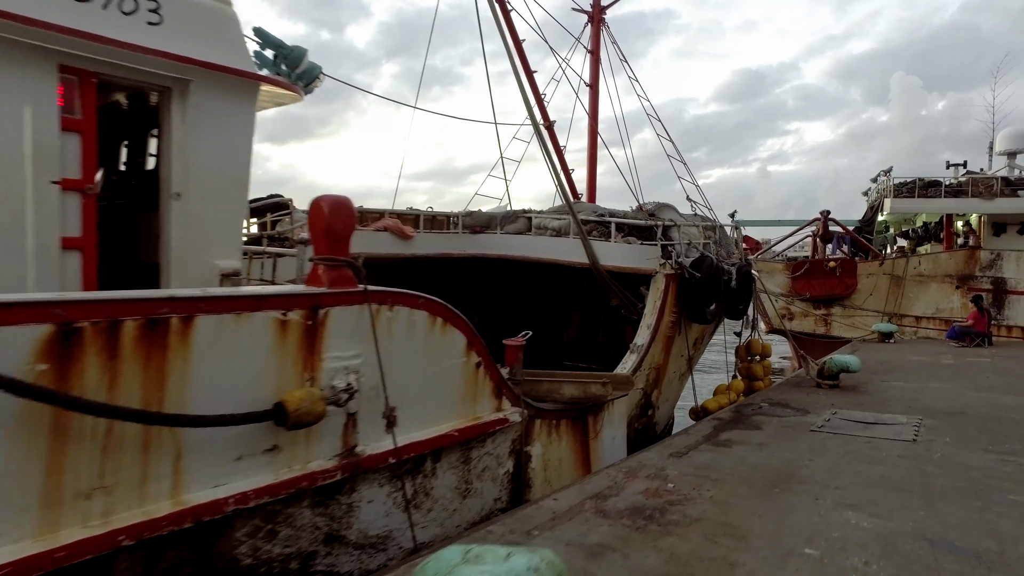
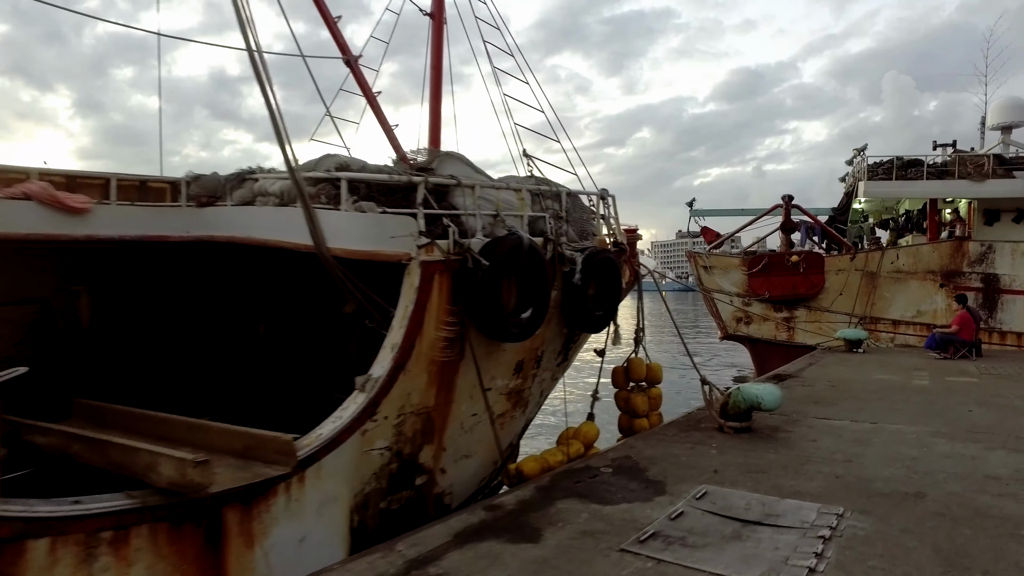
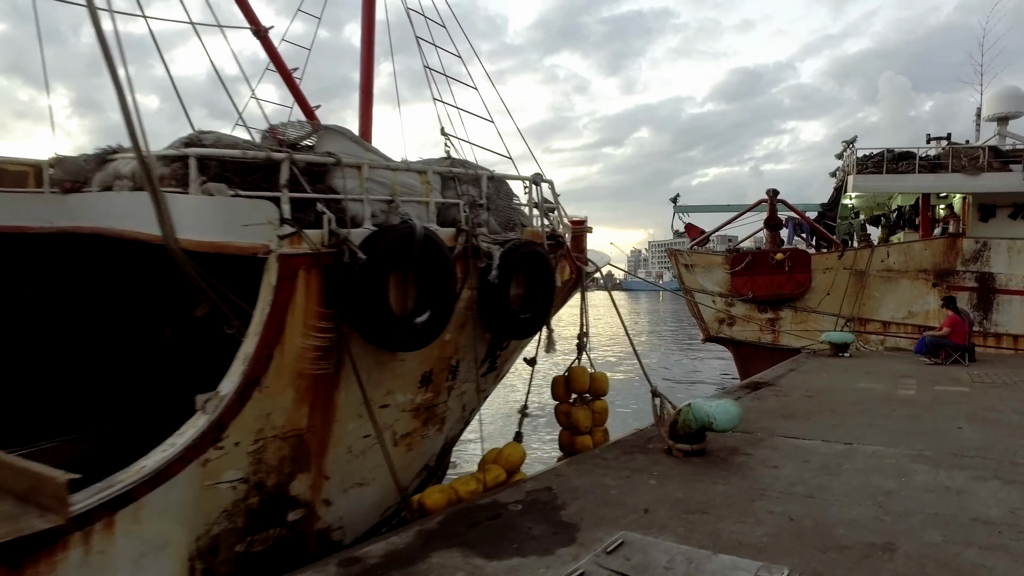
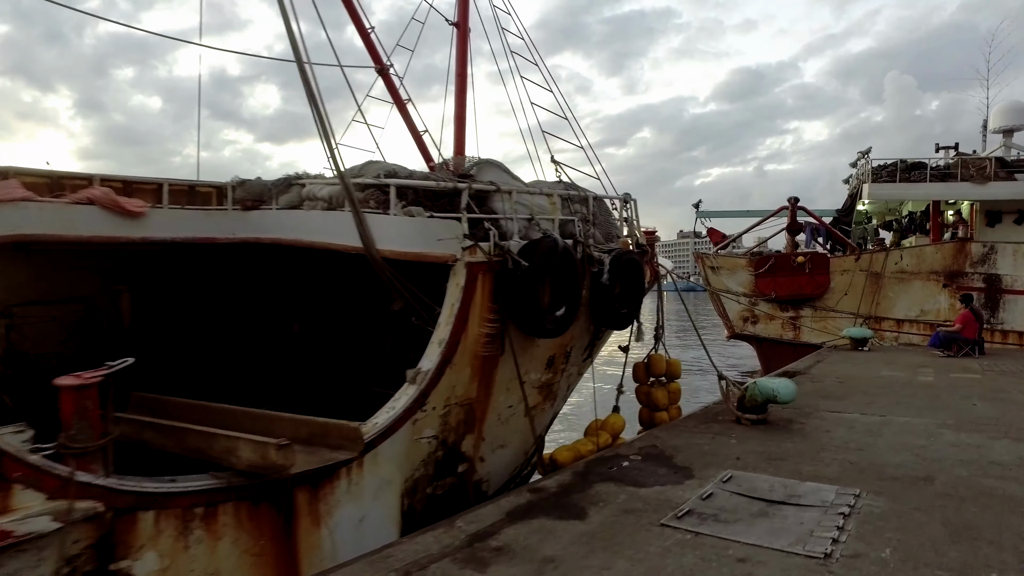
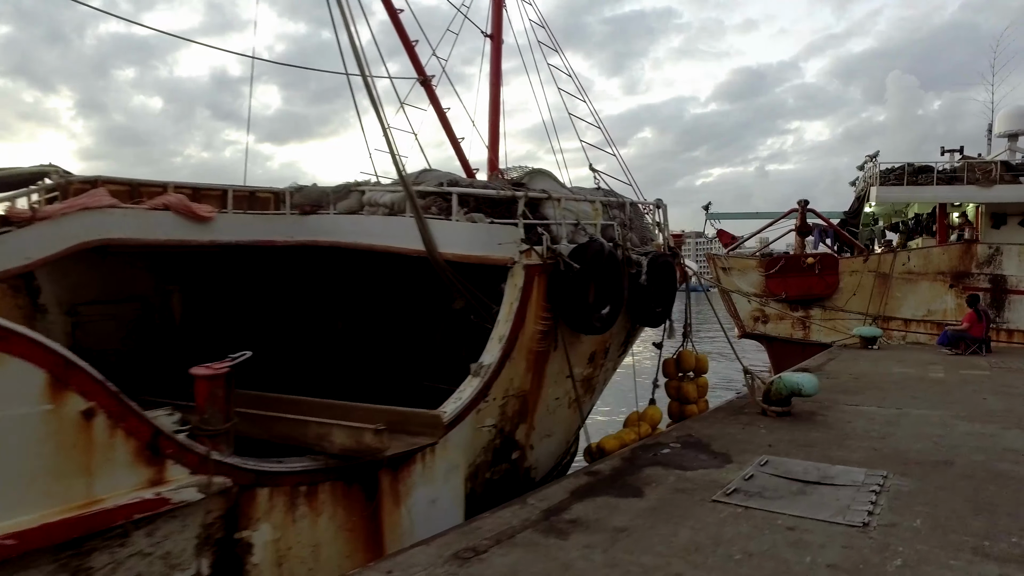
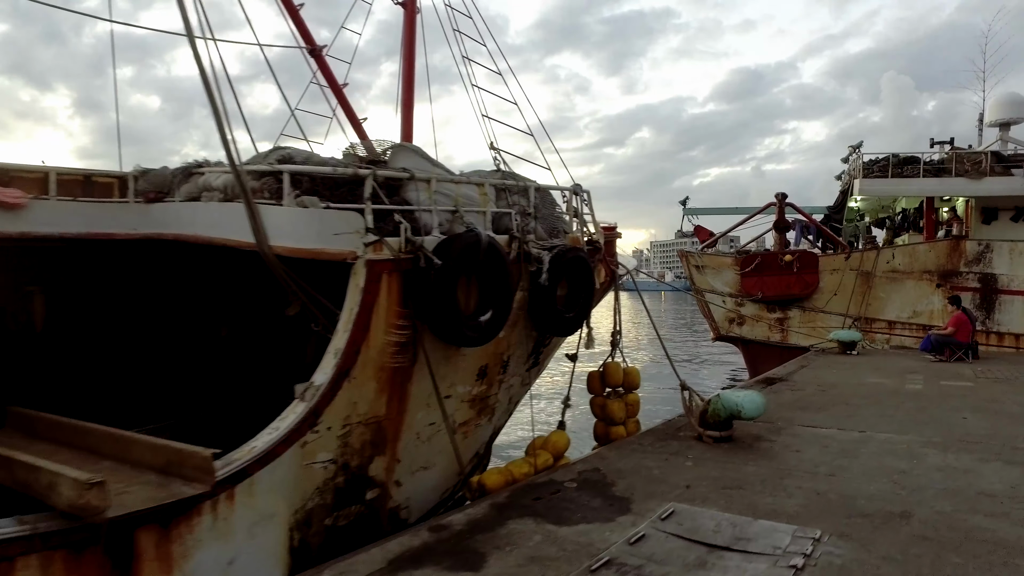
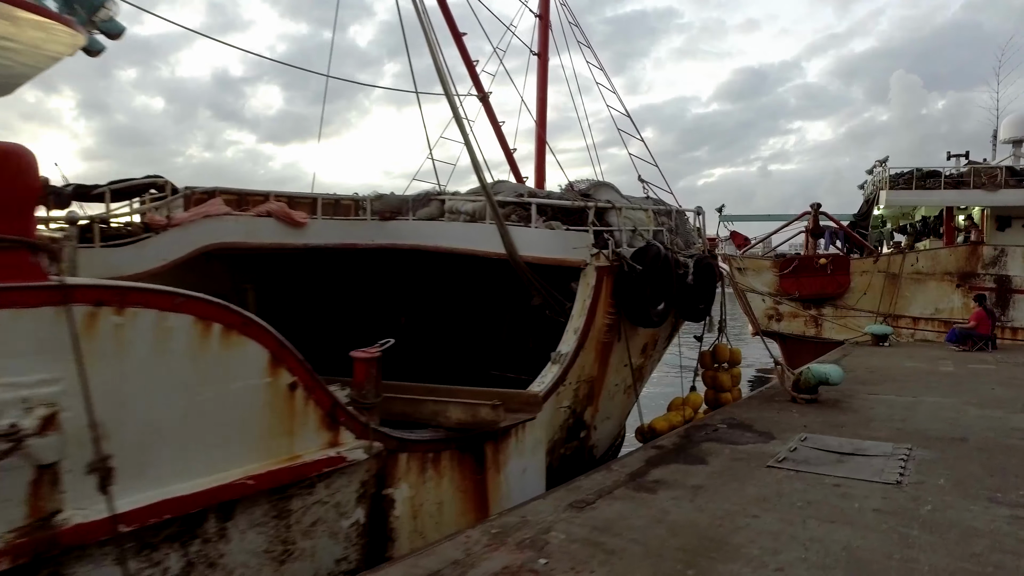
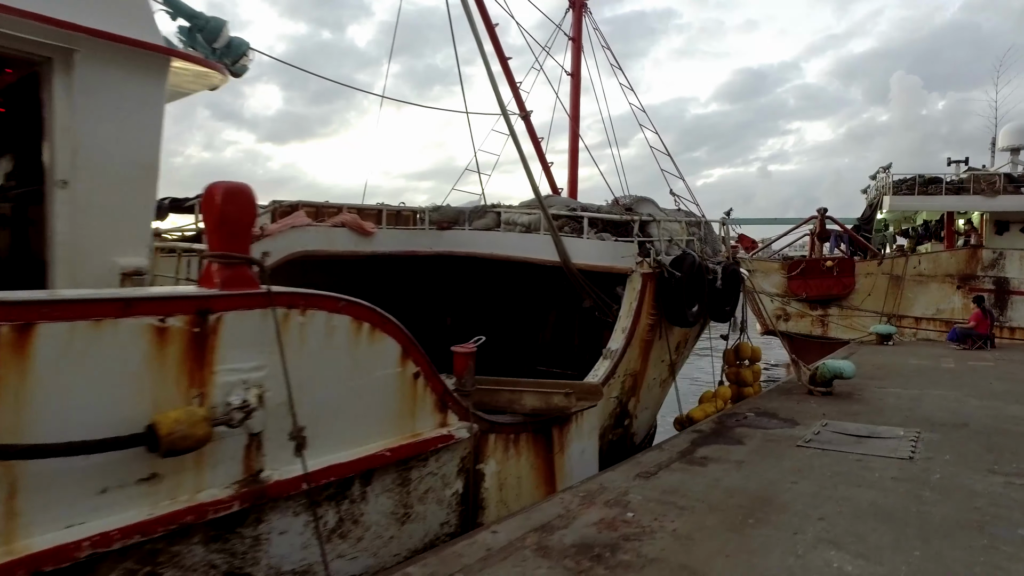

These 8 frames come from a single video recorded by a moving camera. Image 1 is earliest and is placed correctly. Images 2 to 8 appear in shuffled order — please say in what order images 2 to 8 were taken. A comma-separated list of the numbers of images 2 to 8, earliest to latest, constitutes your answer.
8, 7, 5, 4, 2, 6, 3
